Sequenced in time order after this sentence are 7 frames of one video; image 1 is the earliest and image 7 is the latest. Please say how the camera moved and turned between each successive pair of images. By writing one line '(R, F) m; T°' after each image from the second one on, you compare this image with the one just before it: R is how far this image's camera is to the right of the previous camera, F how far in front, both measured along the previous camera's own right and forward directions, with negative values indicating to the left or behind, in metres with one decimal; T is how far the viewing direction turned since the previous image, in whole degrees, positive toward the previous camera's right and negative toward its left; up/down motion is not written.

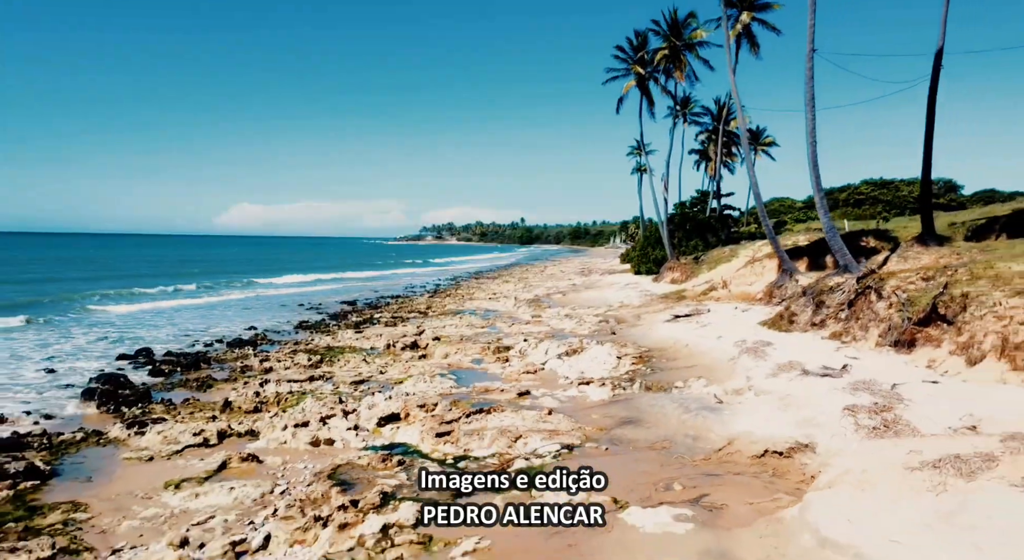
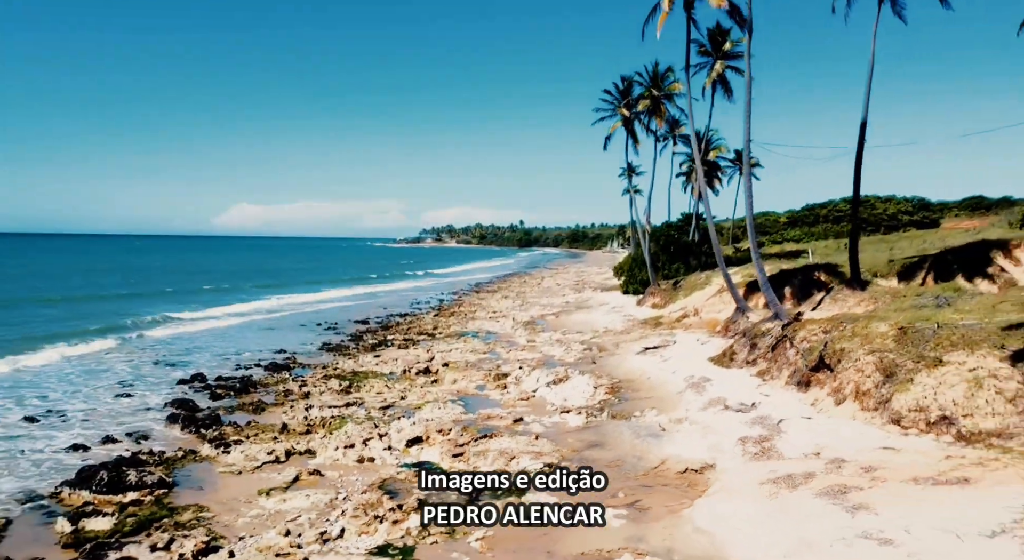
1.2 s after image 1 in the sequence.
(+0.1, -4.0) m; 0°
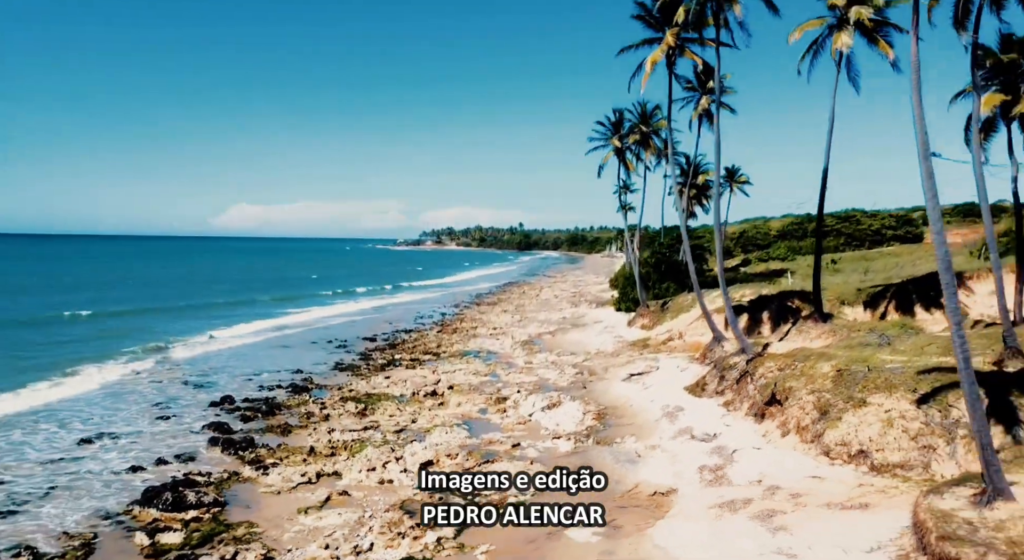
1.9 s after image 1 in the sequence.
(0.0, -2.7) m; 0°
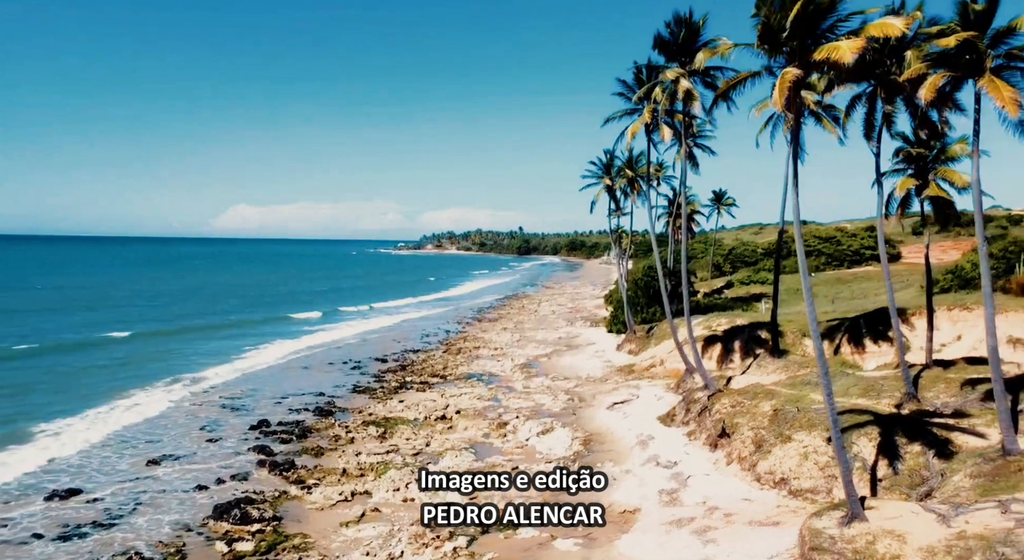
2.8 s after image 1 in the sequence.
(0.0, -4.3) m; 0°
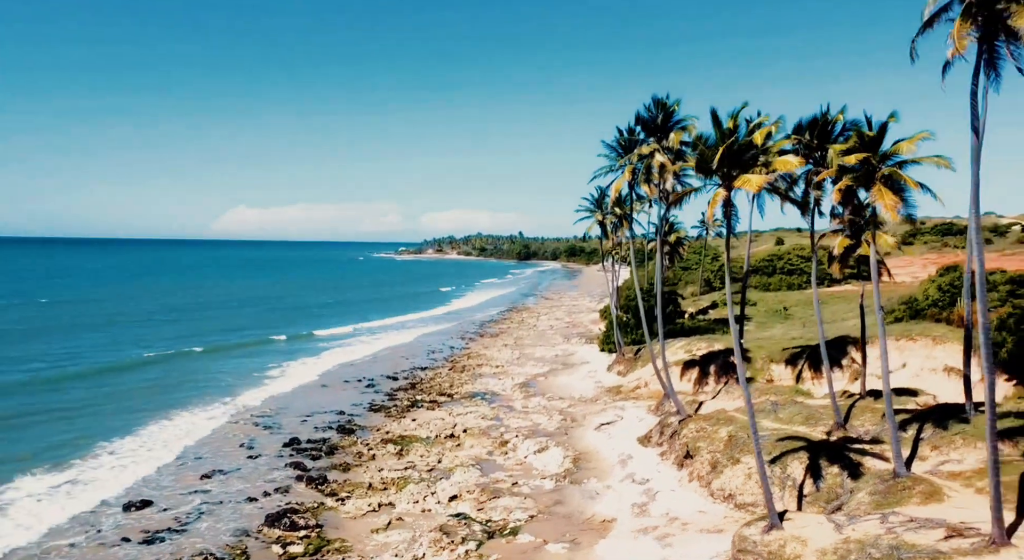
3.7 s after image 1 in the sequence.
(0.0, -4.7) m; 0°
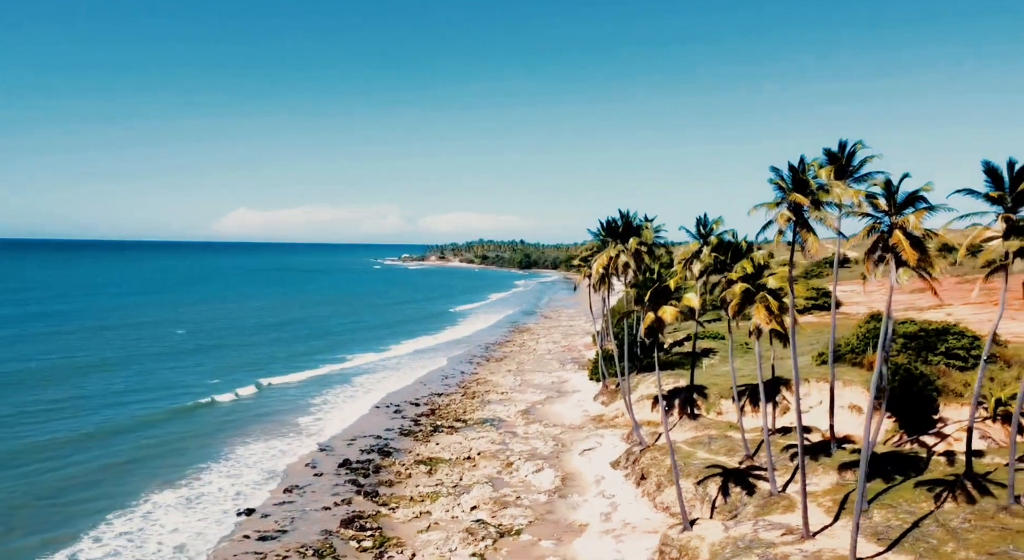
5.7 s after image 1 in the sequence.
(-0.2, -10.8) m; 0°
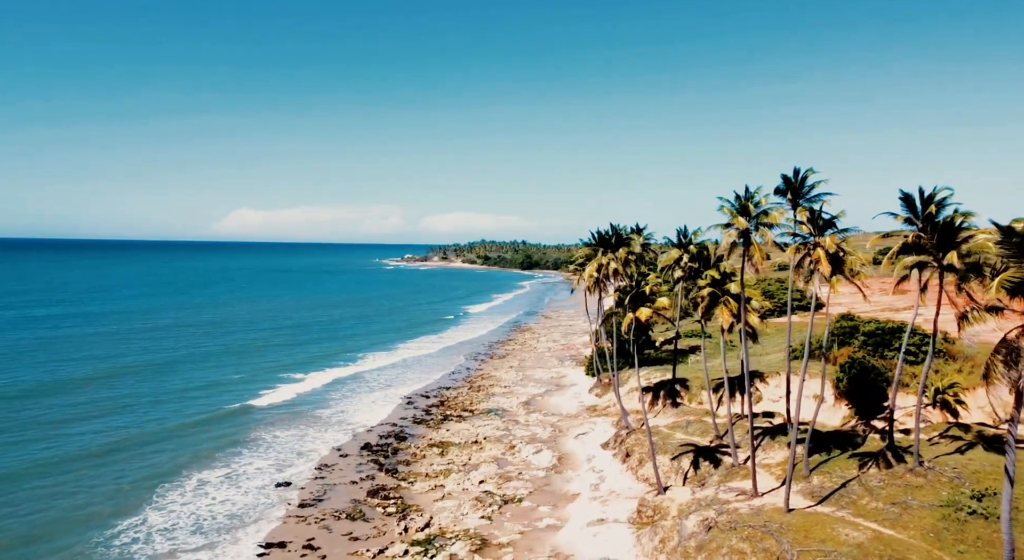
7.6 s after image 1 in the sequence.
(-0.1, -6.1) m; 0°
